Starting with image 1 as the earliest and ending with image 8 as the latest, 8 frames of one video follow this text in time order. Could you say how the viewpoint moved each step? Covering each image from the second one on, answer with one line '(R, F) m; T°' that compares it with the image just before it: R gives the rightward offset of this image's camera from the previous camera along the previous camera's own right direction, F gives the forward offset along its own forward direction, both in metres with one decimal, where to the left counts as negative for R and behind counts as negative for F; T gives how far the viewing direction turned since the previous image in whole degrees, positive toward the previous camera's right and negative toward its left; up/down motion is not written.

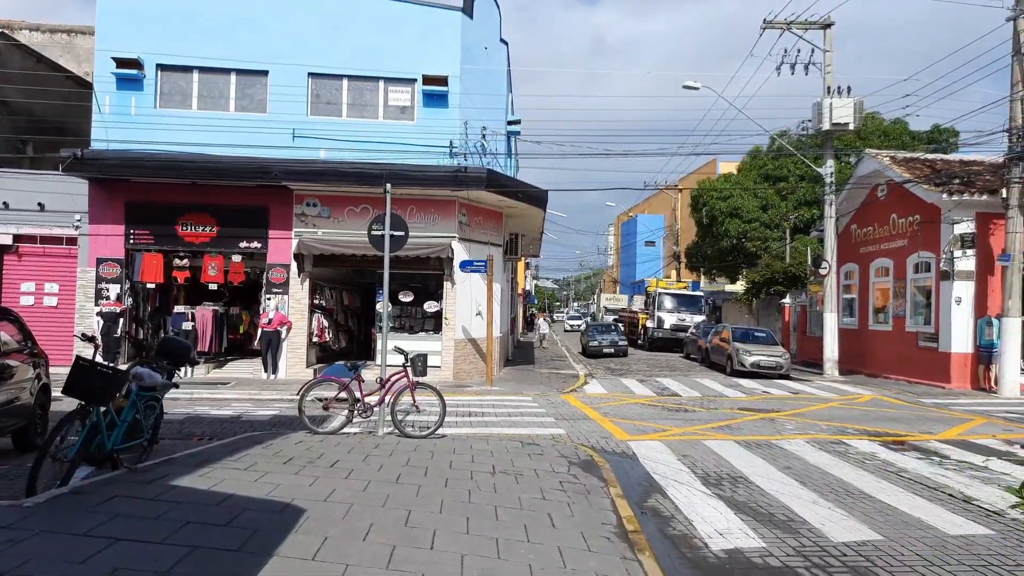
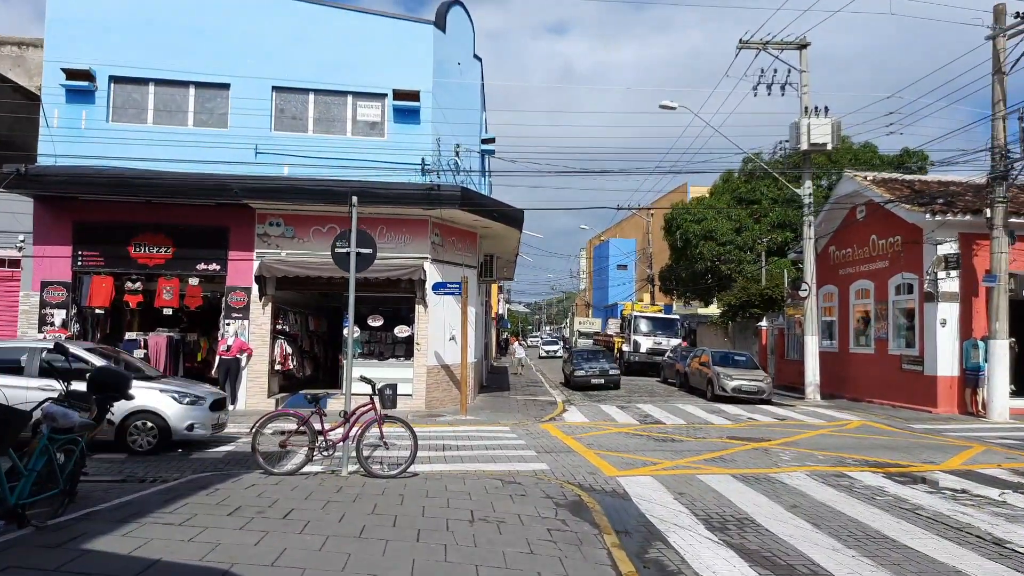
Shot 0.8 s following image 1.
(-0.1, +0.9) m; +2°
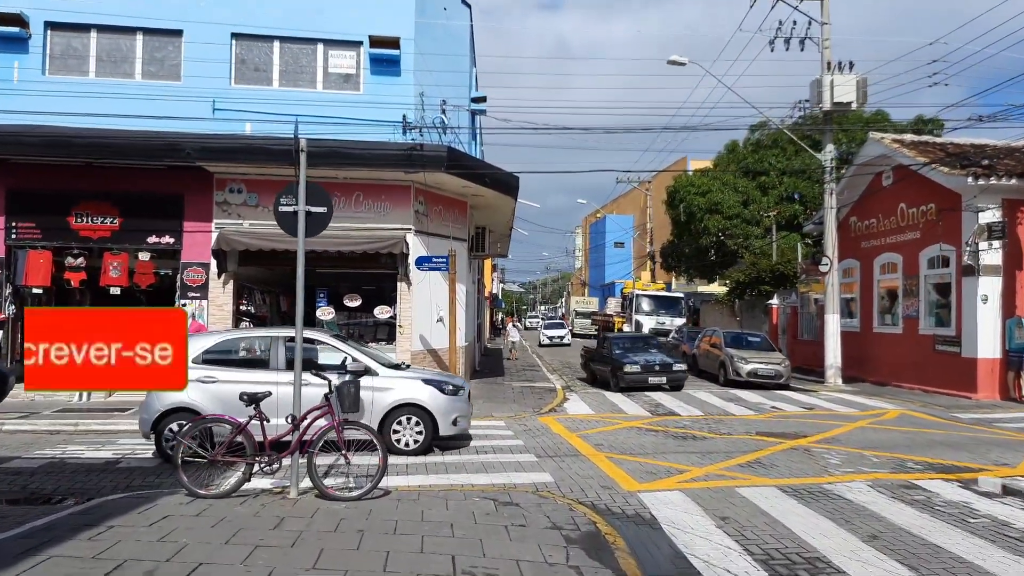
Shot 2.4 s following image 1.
(0.0, +2.1) m; 0°
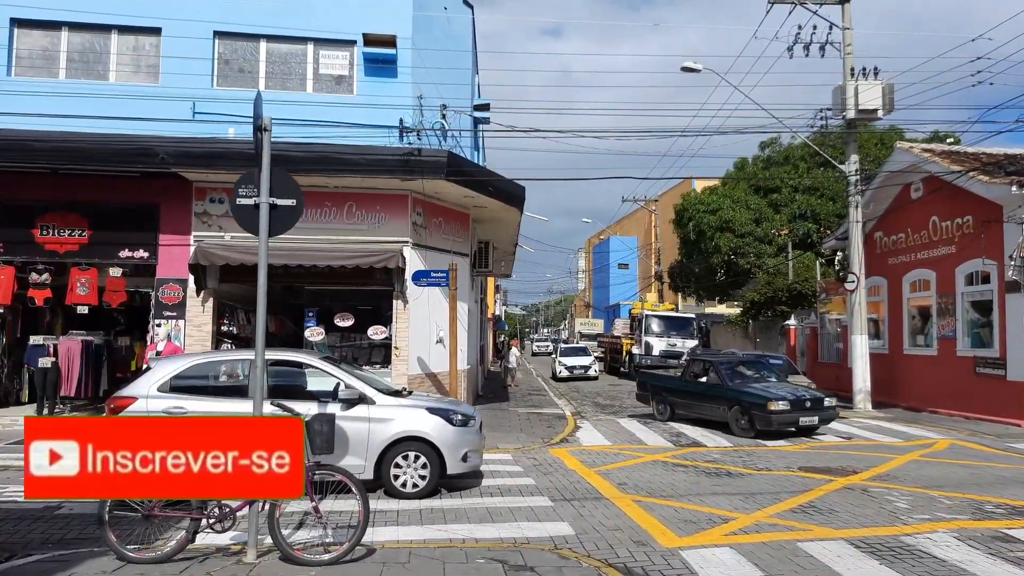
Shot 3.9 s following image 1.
(-0.1, +1.5) m; 0°
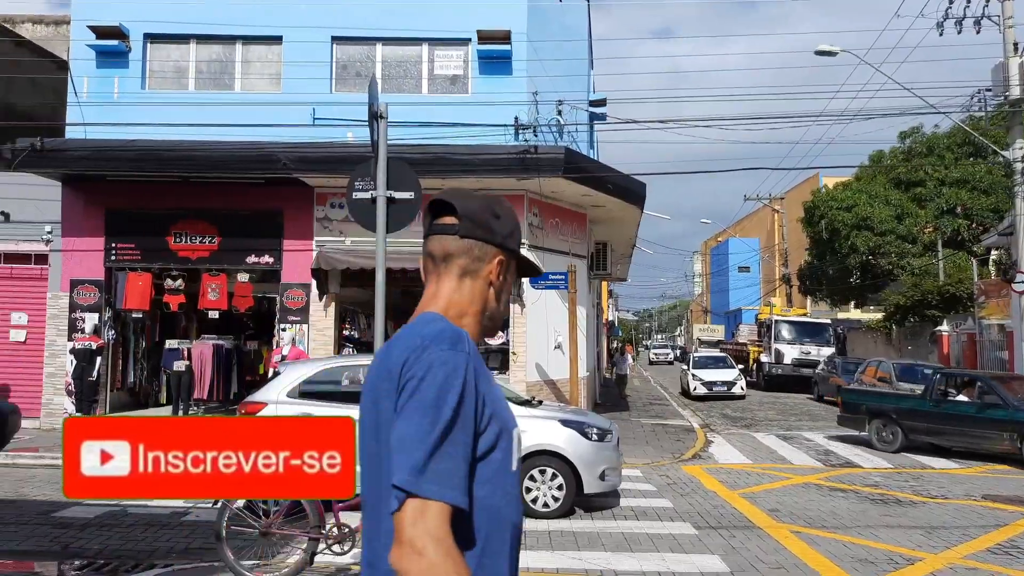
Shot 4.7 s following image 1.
(-0.3, +0.7) m; -9°
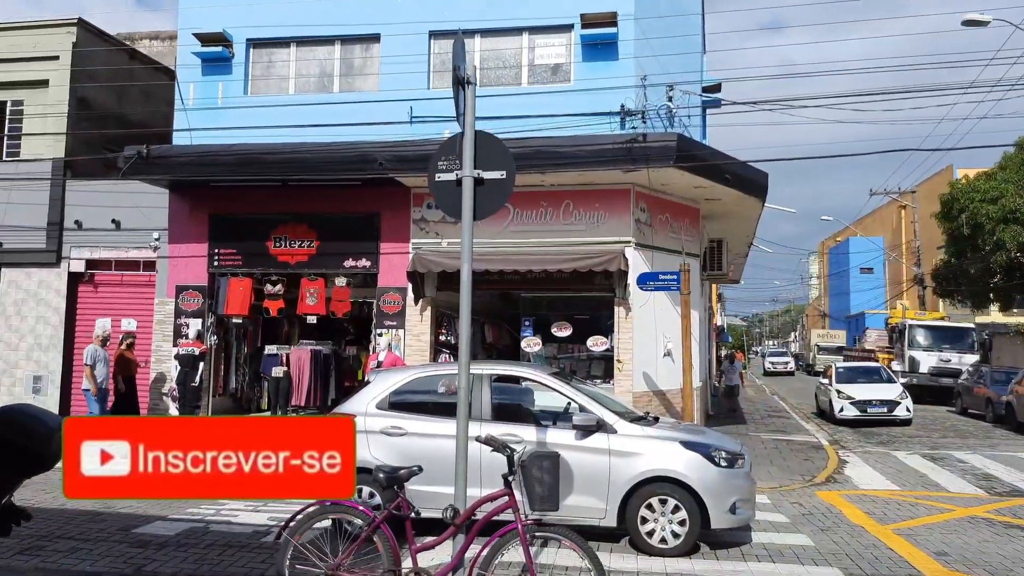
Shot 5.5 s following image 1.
(0.0, +1.0) m; -8°
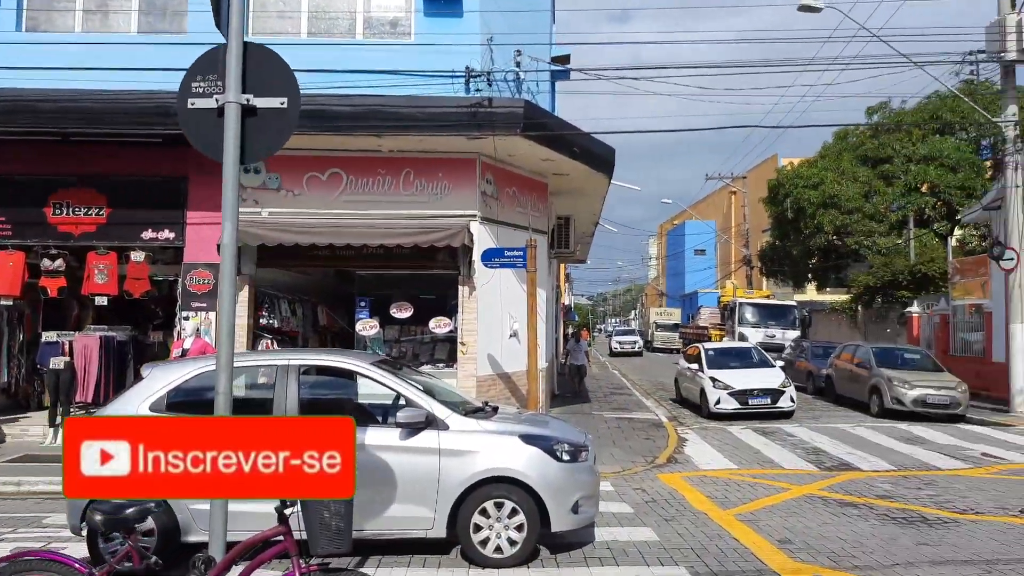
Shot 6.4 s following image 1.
(+0.3, +1.0) m; +12°
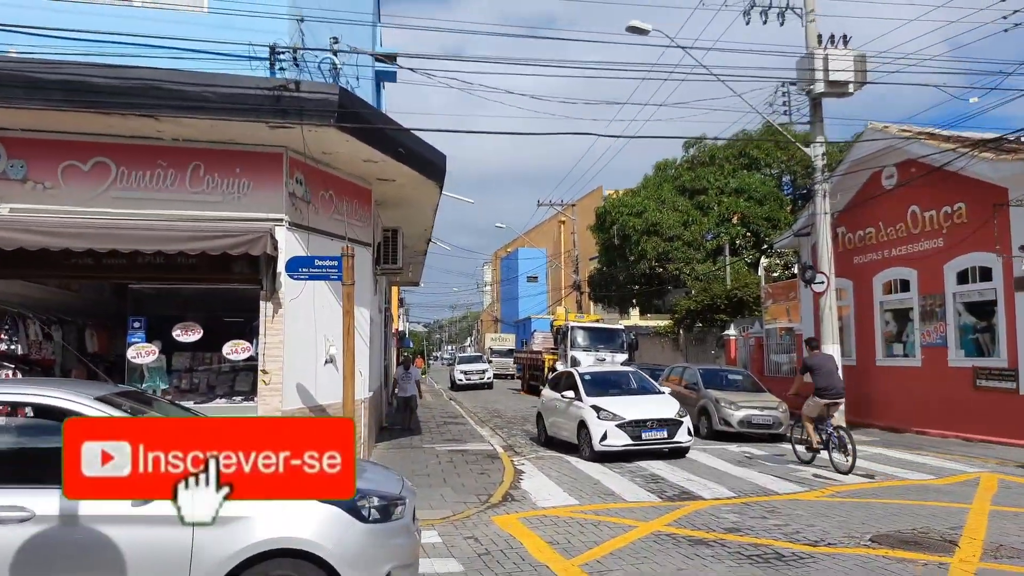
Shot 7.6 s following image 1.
(+0.3, +1.4) m; +13°
